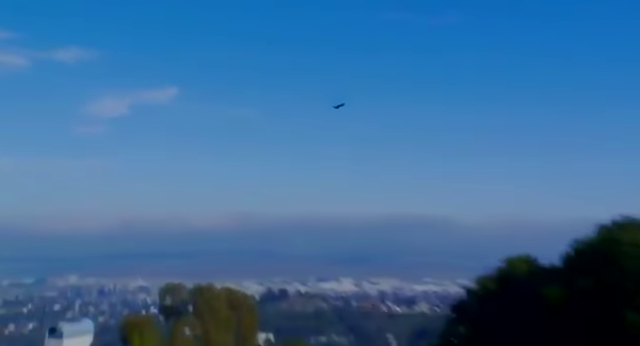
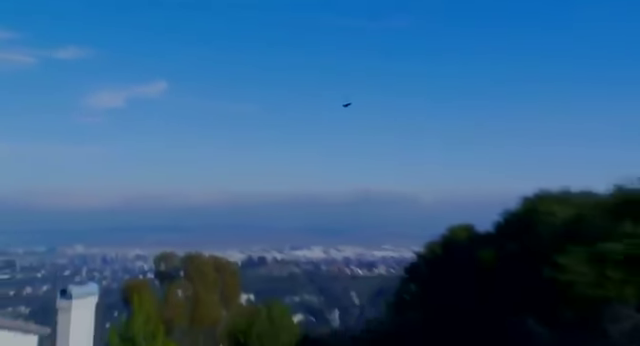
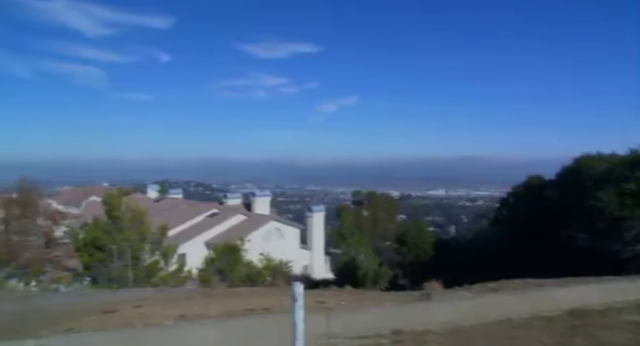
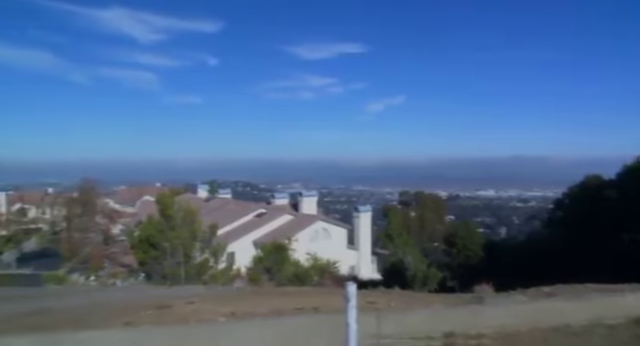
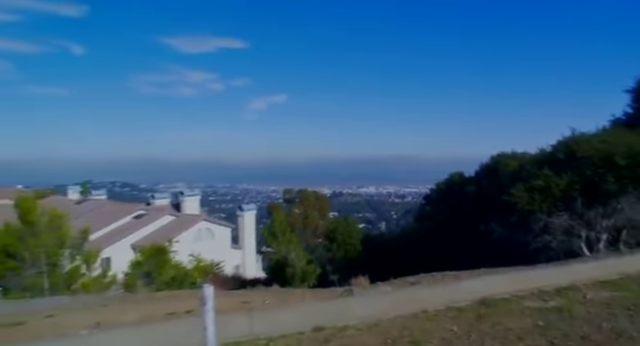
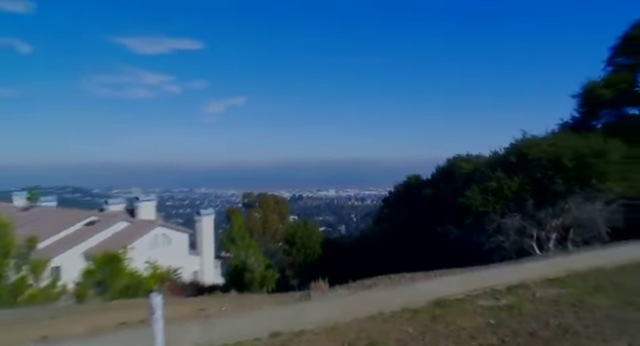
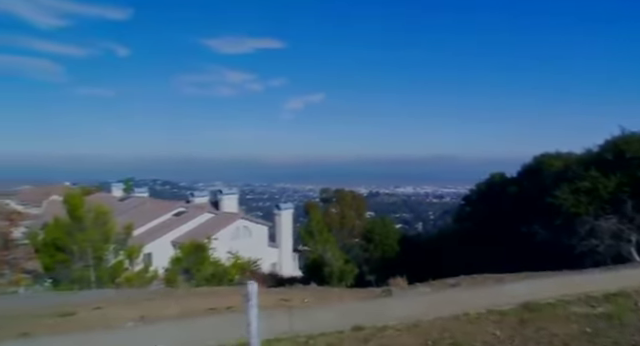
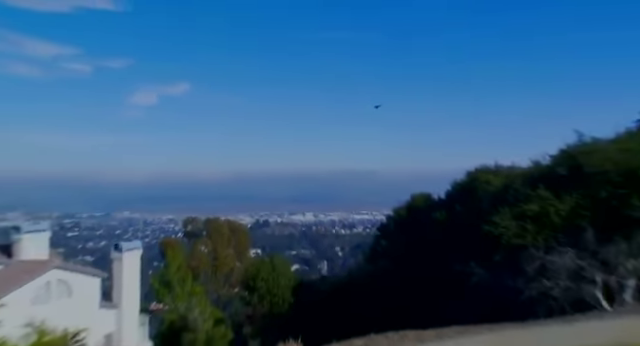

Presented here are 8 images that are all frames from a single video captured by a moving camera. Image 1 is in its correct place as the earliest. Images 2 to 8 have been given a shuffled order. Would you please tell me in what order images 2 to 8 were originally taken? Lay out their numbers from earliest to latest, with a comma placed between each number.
2, 8, 6, 5, 7, 3, 4
